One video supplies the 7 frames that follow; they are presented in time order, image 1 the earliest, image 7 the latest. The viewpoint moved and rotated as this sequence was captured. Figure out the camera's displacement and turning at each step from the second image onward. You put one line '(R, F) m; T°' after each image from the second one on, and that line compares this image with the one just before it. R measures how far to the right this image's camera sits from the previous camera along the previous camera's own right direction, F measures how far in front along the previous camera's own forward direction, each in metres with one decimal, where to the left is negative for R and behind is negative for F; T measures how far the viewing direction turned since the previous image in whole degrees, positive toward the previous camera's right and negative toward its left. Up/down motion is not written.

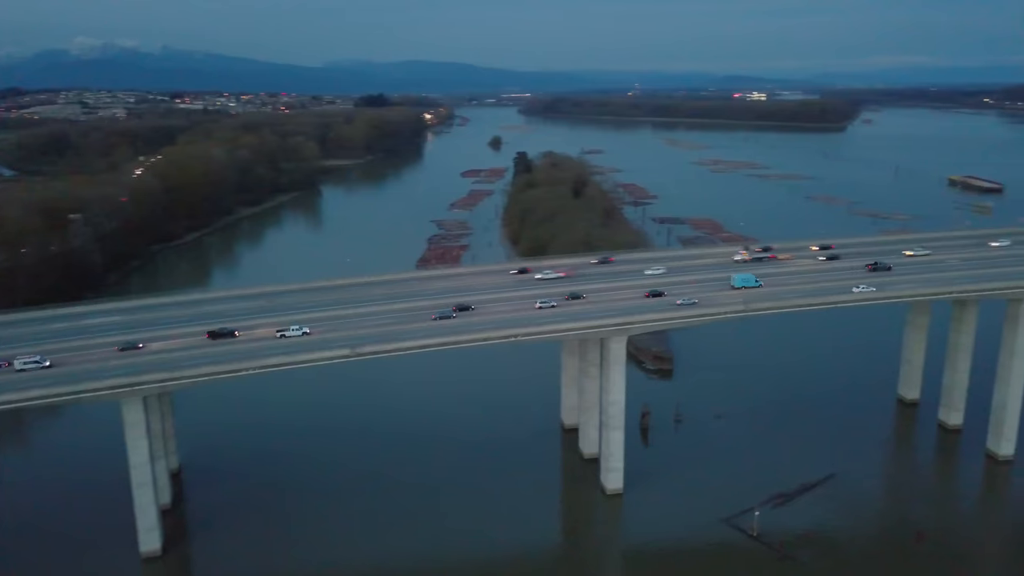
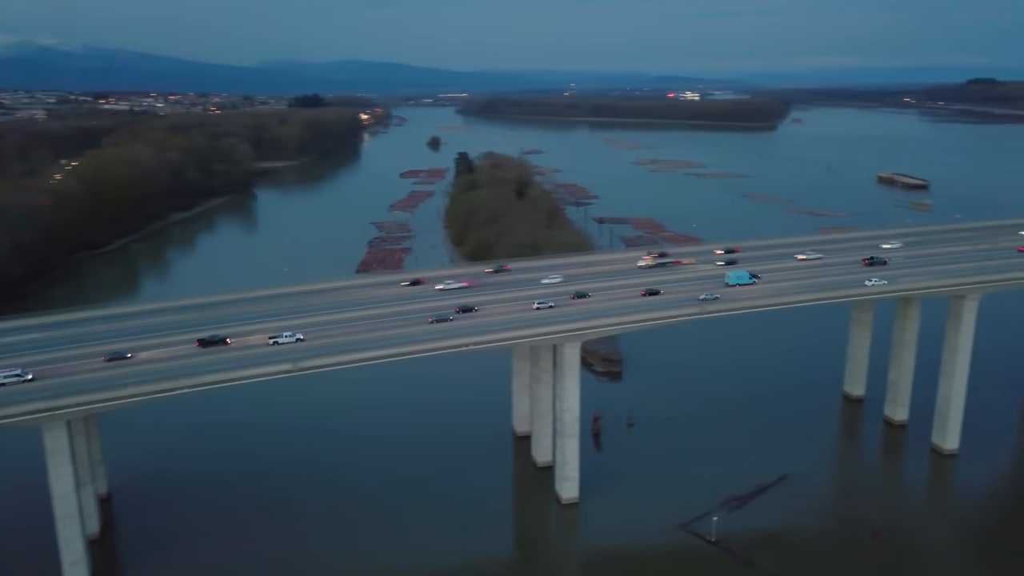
(-0.2, +0.5) m; +4°
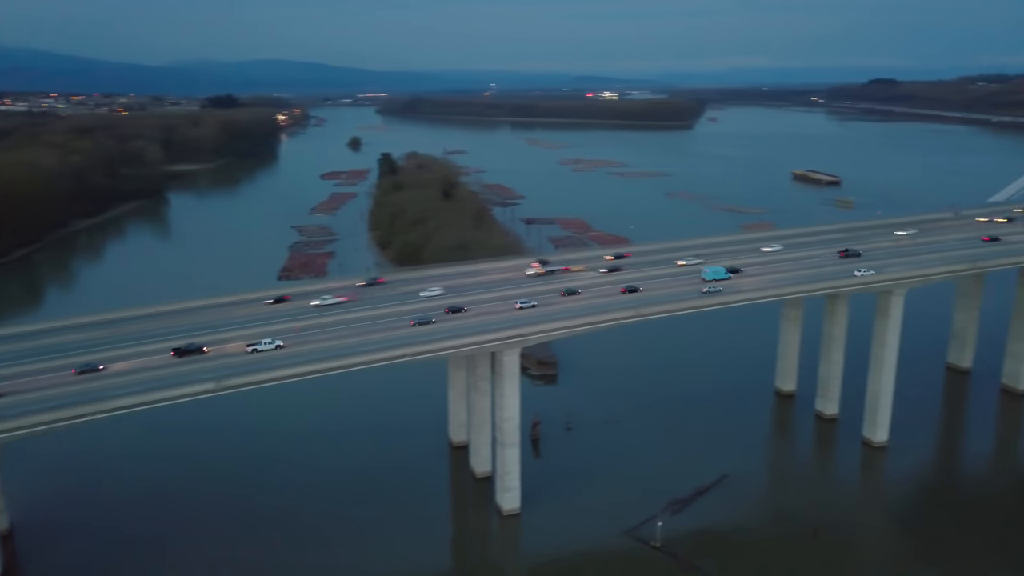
(-0.2, +0.5) m; +5°
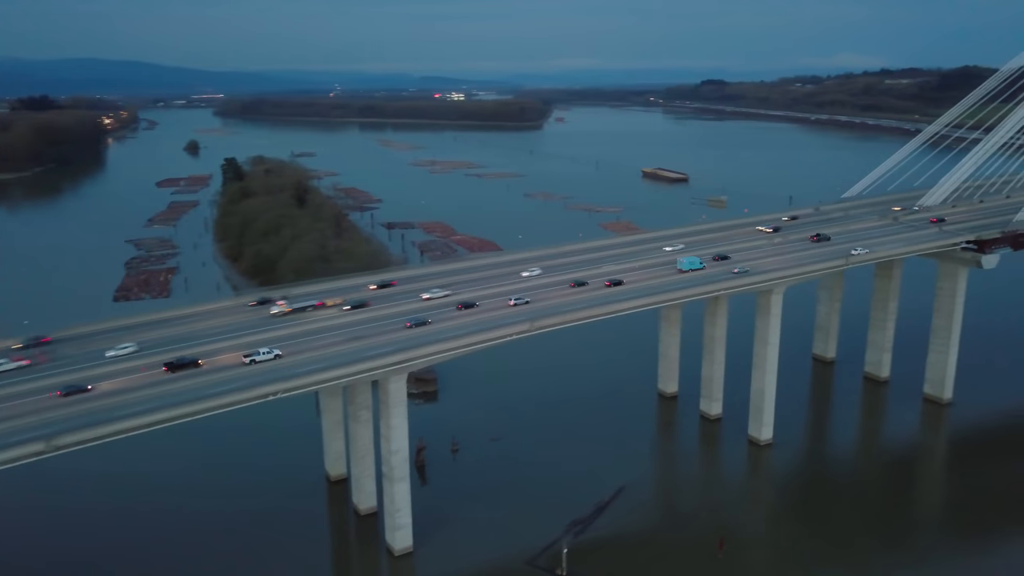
(-0.5, +1.2) m; +10°
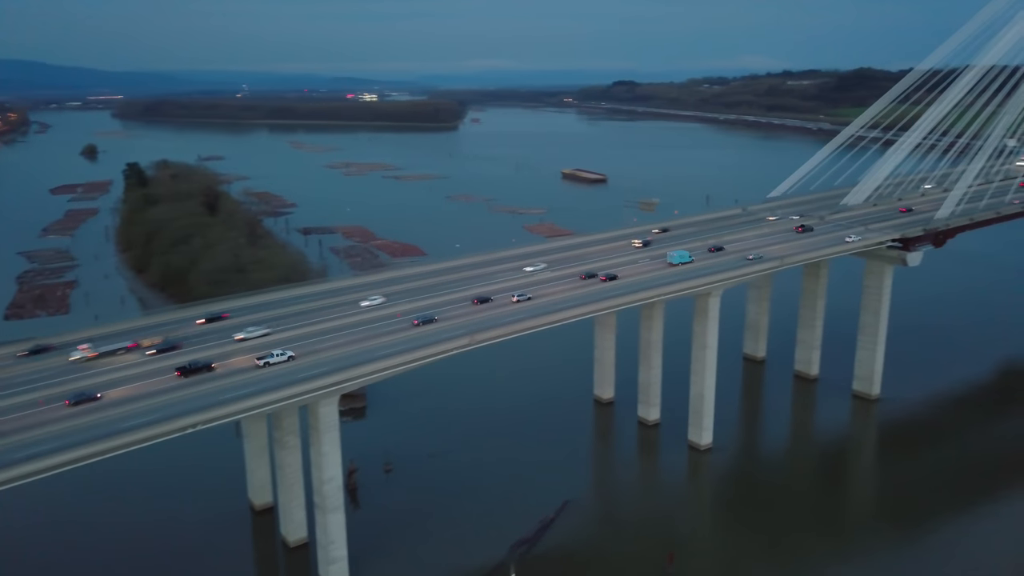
(-0.3, +0.8) m; +6°
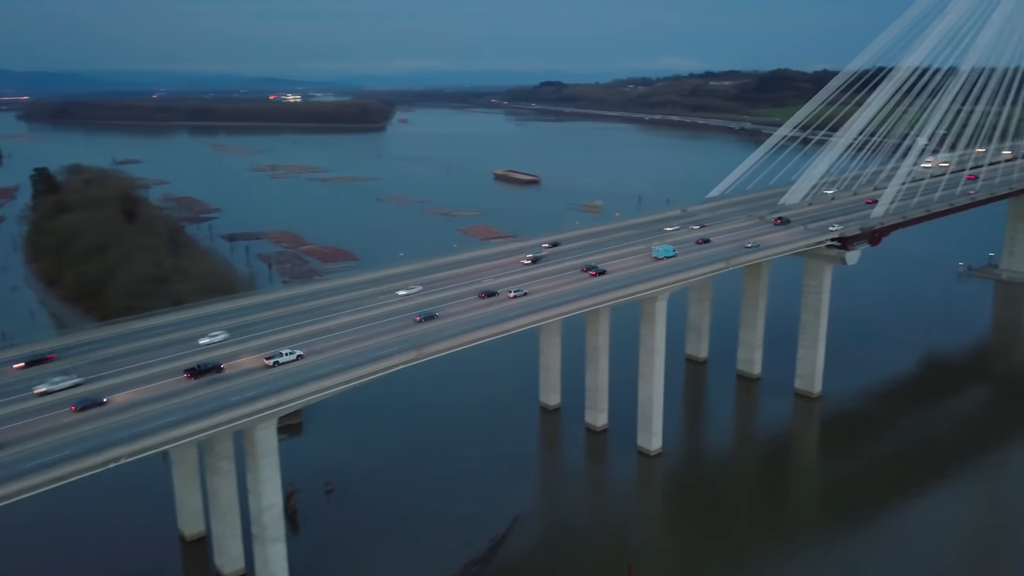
(-0.3, +0.6) m; +5°
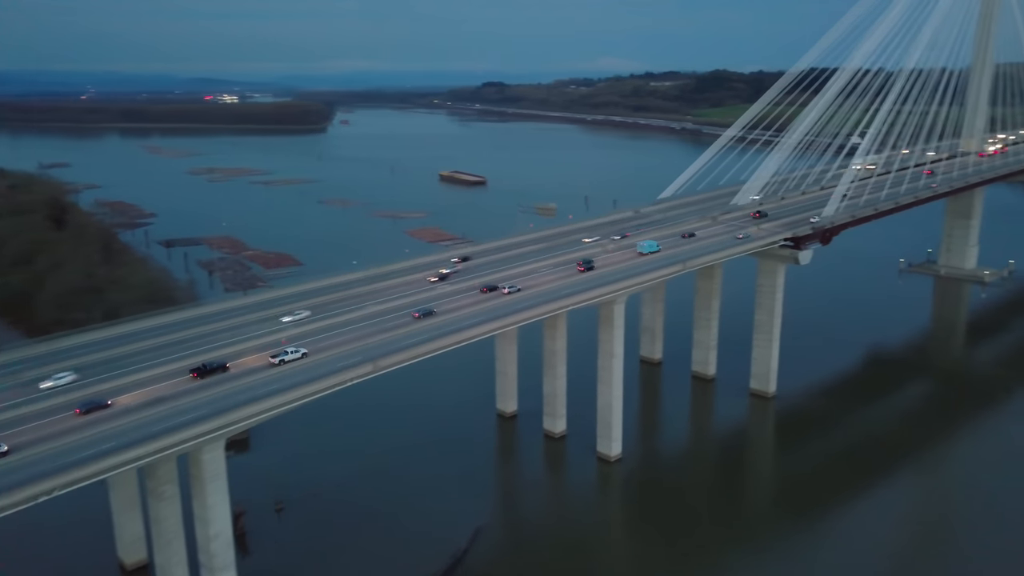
(-0.2, +0.5) m; +4°
